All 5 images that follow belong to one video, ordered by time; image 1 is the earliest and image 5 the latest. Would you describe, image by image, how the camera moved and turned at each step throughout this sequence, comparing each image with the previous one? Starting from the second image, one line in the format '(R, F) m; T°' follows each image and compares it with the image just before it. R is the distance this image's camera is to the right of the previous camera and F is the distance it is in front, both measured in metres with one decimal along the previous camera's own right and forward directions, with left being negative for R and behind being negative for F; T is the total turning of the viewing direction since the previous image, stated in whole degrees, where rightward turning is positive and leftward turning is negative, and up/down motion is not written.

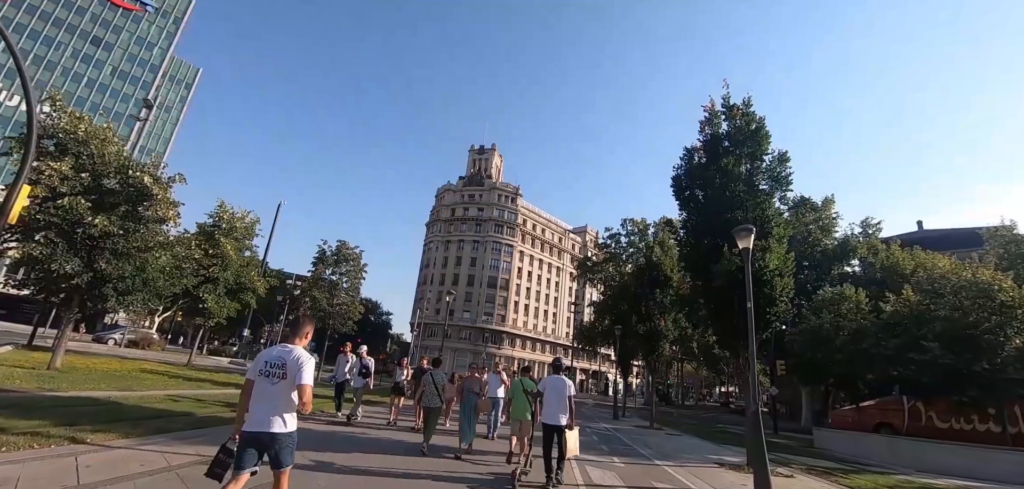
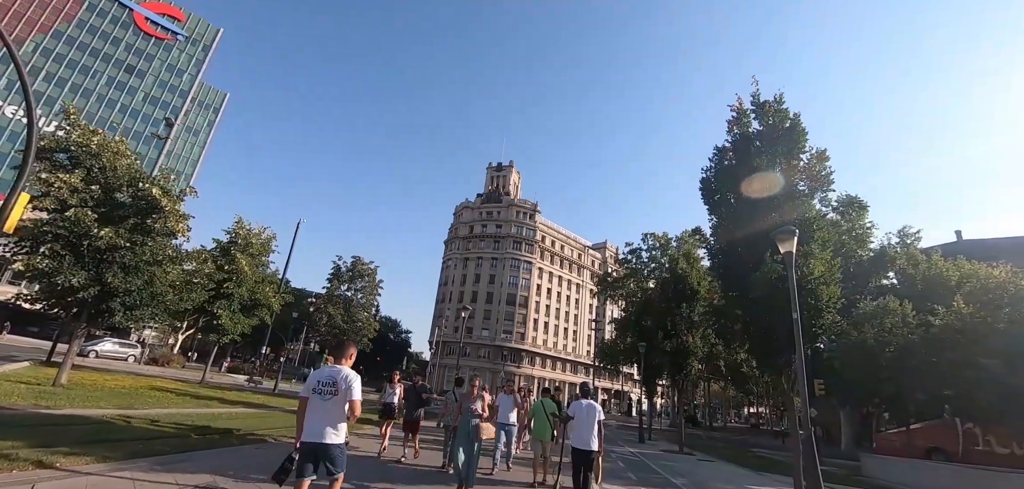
(+0.1, +0.8) m; -2°
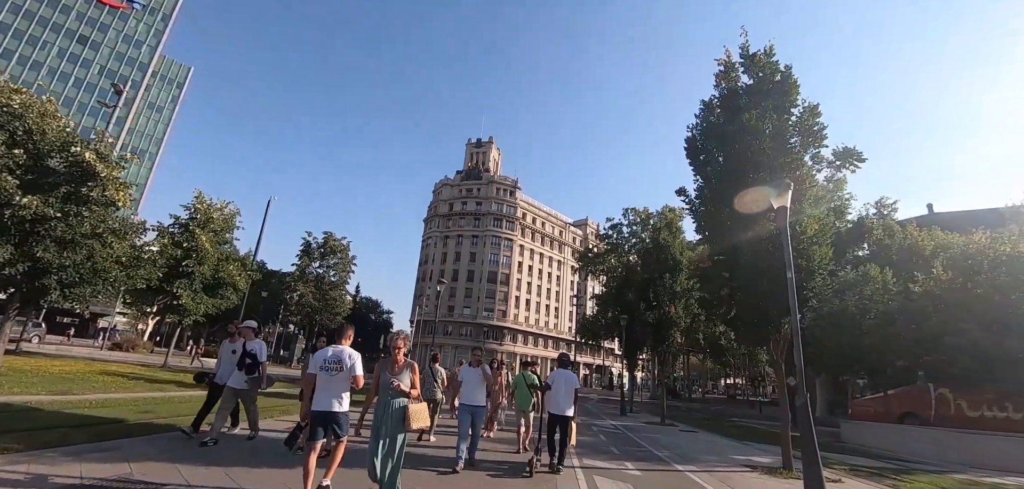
(+0.2, +0.9) m; +2°
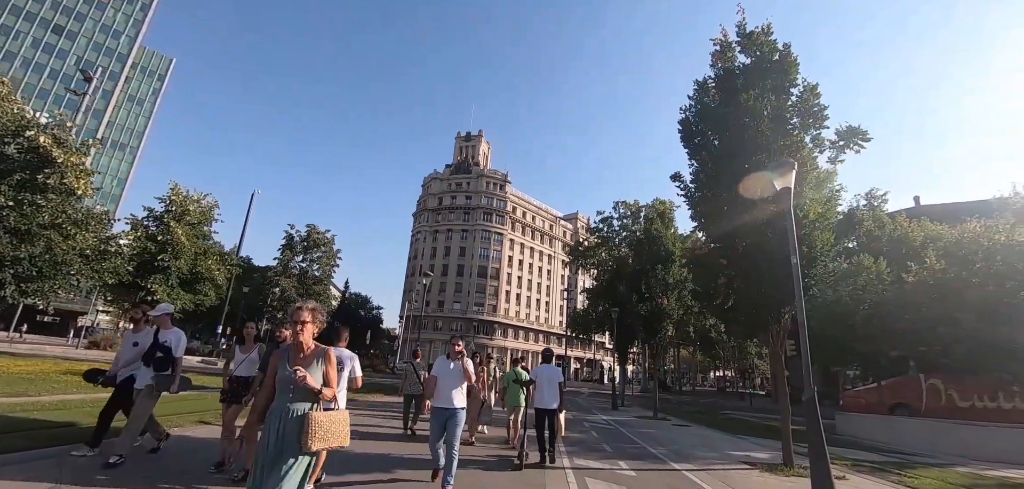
(+0.1, +0.6) m; +1°
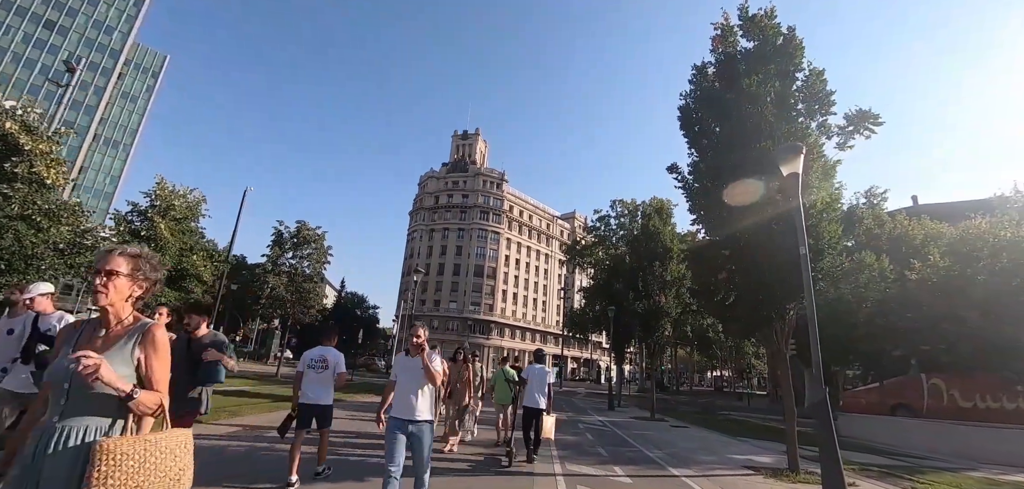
(+0.2, +0.6) m; 0°
